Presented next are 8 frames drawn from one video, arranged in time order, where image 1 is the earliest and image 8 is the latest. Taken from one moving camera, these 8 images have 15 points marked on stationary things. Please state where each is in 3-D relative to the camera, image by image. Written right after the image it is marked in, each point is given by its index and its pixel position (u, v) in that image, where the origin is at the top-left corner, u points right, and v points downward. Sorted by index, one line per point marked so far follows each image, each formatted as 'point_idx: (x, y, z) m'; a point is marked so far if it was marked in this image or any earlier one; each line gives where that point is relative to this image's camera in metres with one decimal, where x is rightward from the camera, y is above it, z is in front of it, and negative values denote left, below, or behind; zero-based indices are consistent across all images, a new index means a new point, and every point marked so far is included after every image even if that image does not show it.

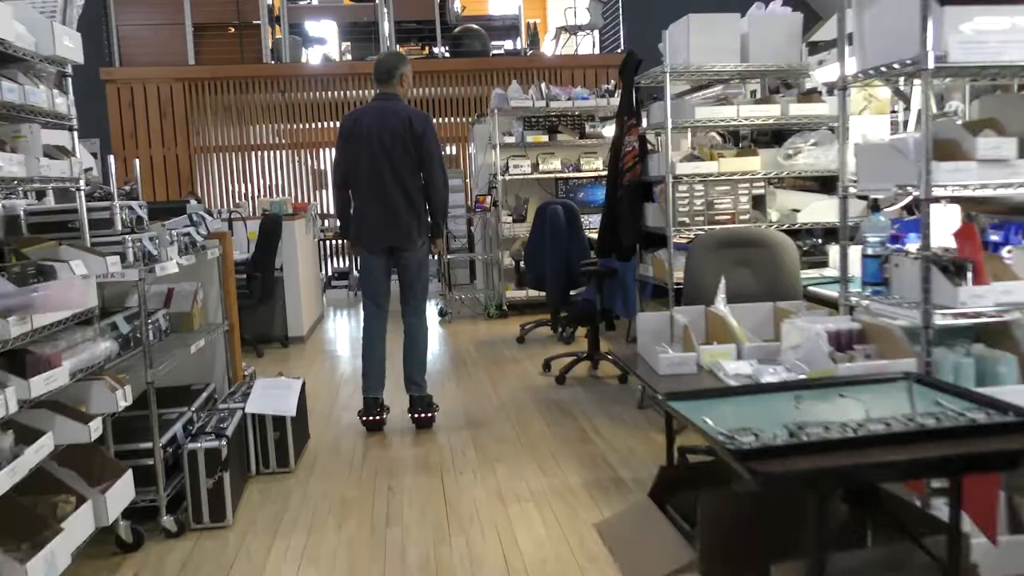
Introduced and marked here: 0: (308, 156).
0: (-2.3, +1.5, +10.1) m
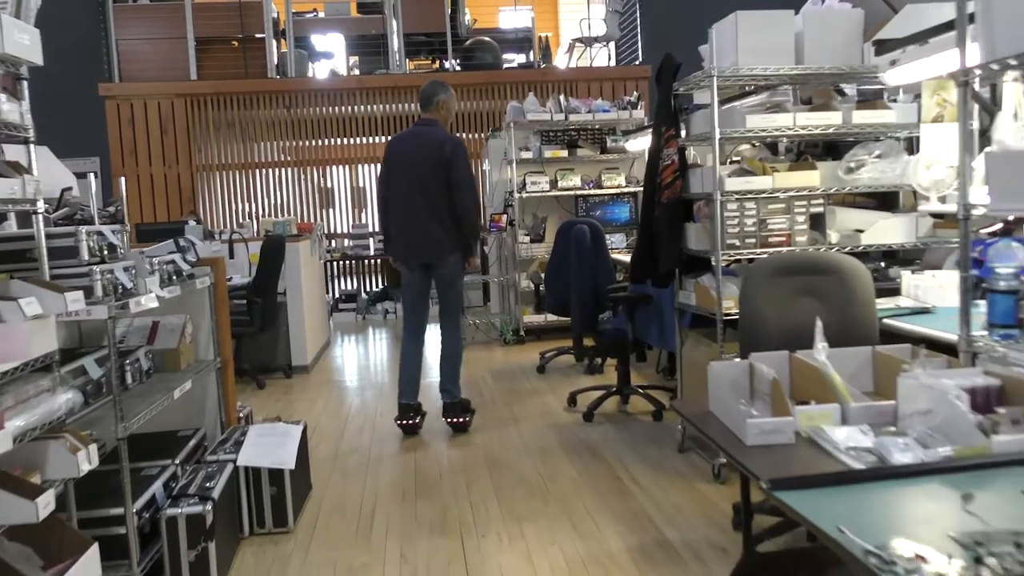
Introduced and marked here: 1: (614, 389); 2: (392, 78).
0: (-2.1, +1.2, +9.7) m
1: (+0.5, -0.5, +4.5) m
2: (-1.2, +2.2, +9.4) m
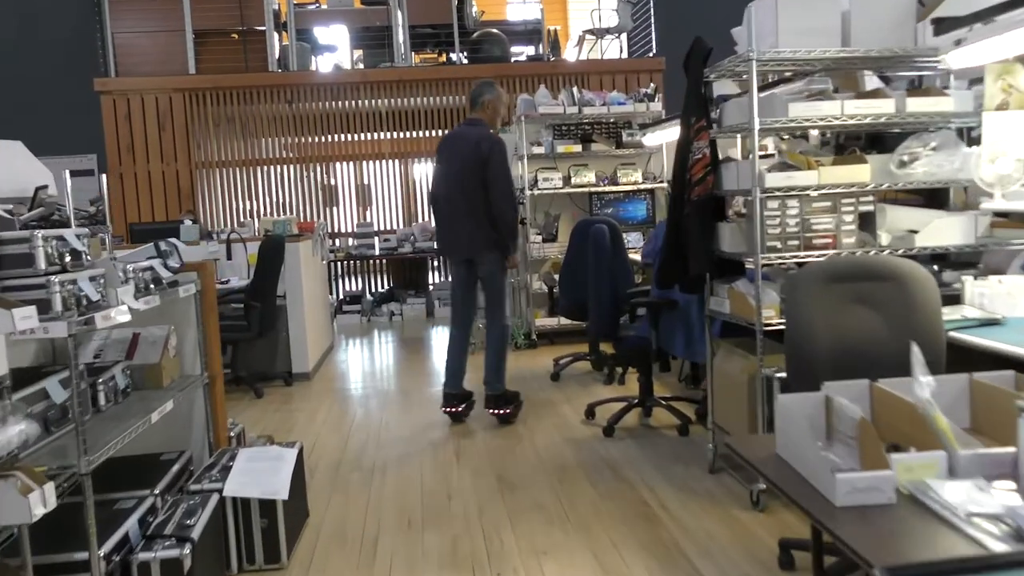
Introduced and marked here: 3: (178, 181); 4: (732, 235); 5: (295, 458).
0: (-2.0, +1.2, +9.4) m
1: (+0.6, -0.5, +4.2) m
2: (-1.1, +2.2, +9.1) m
3: (-3.4, +1.1, +9.2) m
4: (+0.8, +0.2, +3.2) m
5: (-0.7, -0.6, +2.9) m
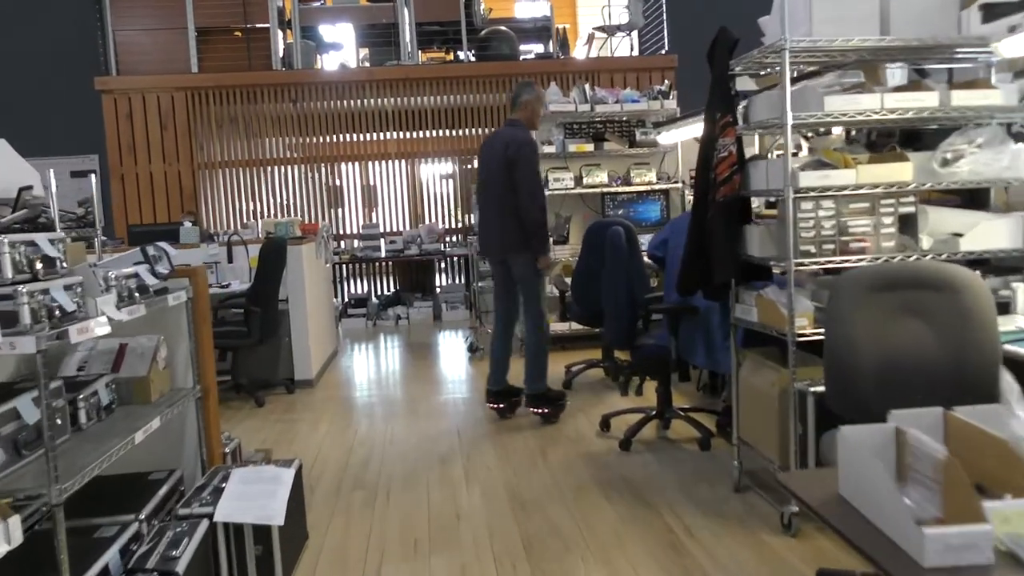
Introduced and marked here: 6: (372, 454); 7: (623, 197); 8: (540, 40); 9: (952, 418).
0: (-1.9, +1.2, +9.2) m
1: (+0.6, -0.5, +4.0) m
2: (-1.0, +2.2, +8.9) m
3: (-3.3, +1.1, +9.0) m
4: (+0.8, +0.2, +3.0) m
5: (-0.7, -0.6, +2.7) m
6: (-0.7, -0.8, +4.2) m
7: (+0.8, +0.6, +6.4) m
8: (+0.3, +2.6, +9.6) m
9: (+0.7, -0.2, +1.4) m
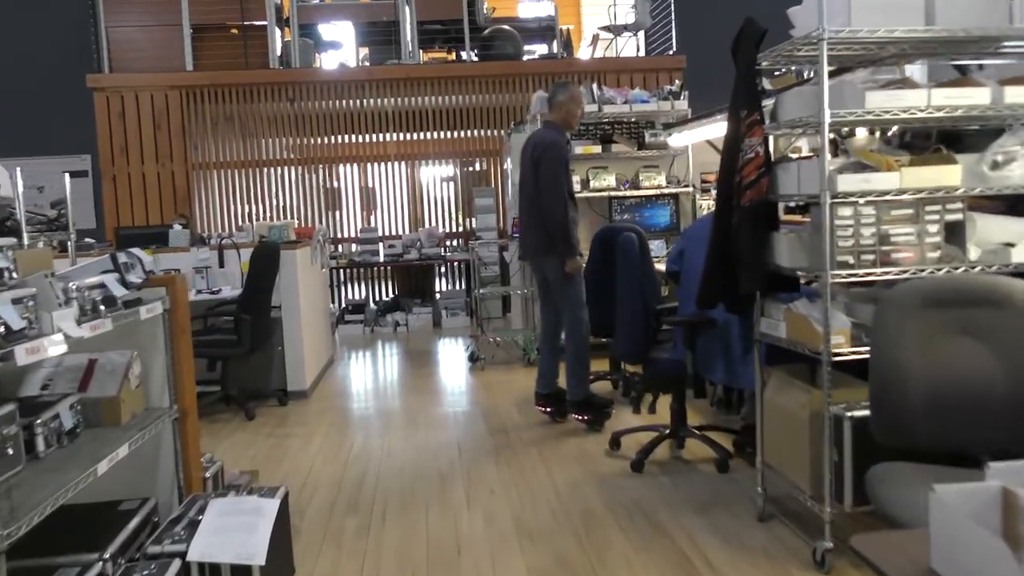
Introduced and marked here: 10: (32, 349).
0: (-1.9, +1.1, +9.0) m
1: (+0.6, -0.6, +3.7) m
2: (-1.0, +2.1, +8.7) m
3: (-3.3, +1.0, +8.7) m
4: (+0.8, +0.1, +2.7) m
5: (-0.6, -0.6, +2.5) m
6: (-0.6, -0.8, +3.9) m
7: (+0.8, +0.6, +6.1) m
8: (+0.3, +2.6, +9.4) m
9: (+0.7, -0.2, +1.1) m
10: (-0.9, -0.1, +1.7) m
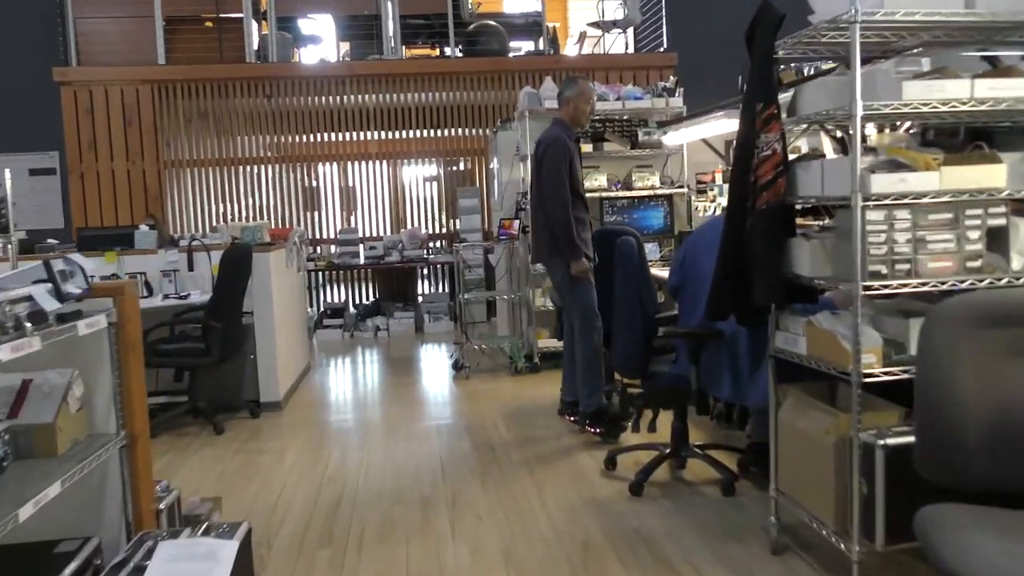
0: (-2.0, +1.1, +8.7) m
1: (+0.6, -0.6, +3.5) m
2: (-1.1, +2.1, +8.4) m
3: (-3.4, +1.0, +8.4) m
4: (+0.8, +0.1, +2.5) m
5: (-0.7, -0.6, +2.2) m
6: (-0.7, -0.8, +3.6) m
7: (+0.7, +0.6, +5.8) m
8: (+0.2, +2.5, +9.1) m
9: (+0.7, -0.3, +0.8) m
10: (-0.9, -0.1, +1.4) m
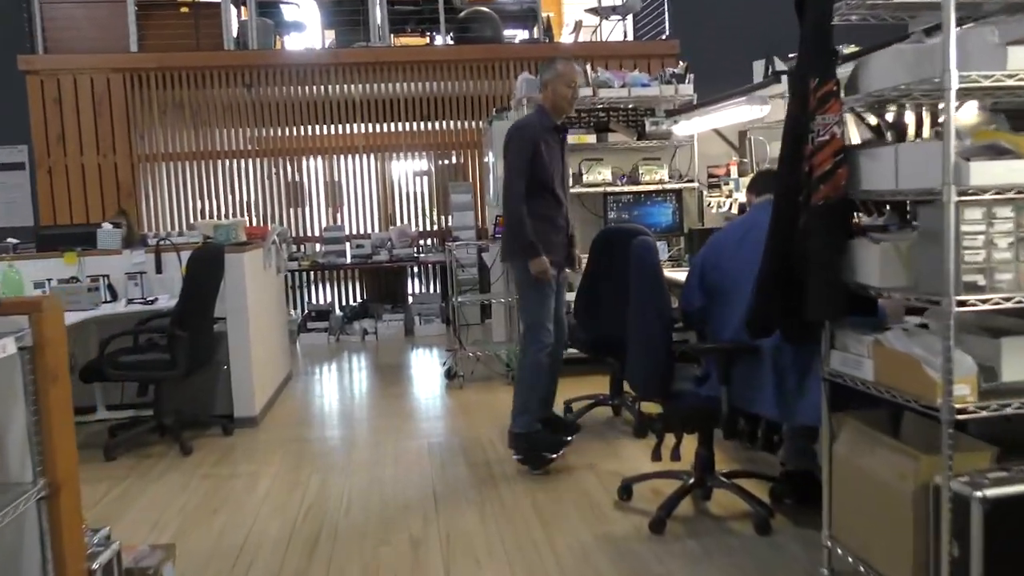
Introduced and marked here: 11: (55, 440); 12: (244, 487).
0: (-2.1, +1.1, +8.2) m
1: (+0.6, -0.6, +3.0) m
2: (-1.2, +2.1, +7.9) m
3: (-3.5, +1.0, +7.9) m
4: (+0.8, +0.1, +2.0) m
5: (-0.6, -0.7, +1.7) m
6: (-0.7, -0.9, +3.2) m
7: (+0.7, +0.5, +5.4) m
8: (+0.1, +2.5, +8.7) m
9: (+0.7, -0.3, +0.4) m
10: (-0.9, -0.2, +1.0) m
11: (-1.0, -0.3, +1.9) m
12: (-1.1, -0.8, +3.7) m
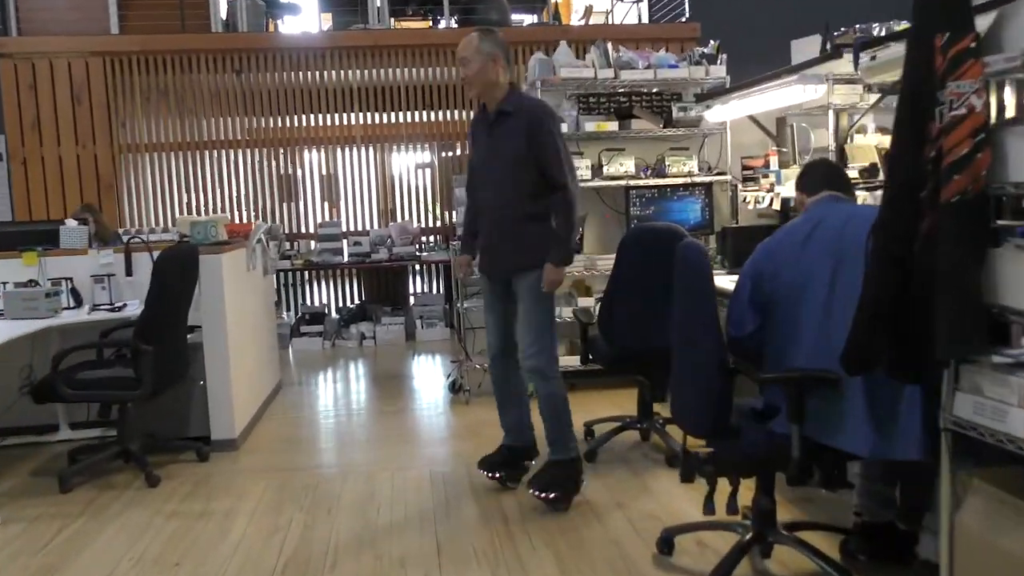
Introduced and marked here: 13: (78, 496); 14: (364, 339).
0: (-2.0, +1.1, +7.7) m
1: (+0.7, -0.7, +2.5) m
2: (-1.1, +2.1, +7.4) m
3: (-3.4, +1.0, +7.4) m
4: (+0.9, 0.0, +1.5) m
5: (-0.6, -0.7, +1.2) m
6: (-0.6, -0.9, +2.7) m
7: (+0.8, +0.5, +4.9) m
8: (+0.2, +2.5, +8.1) m
9: (+0.8, -0.4, -0.1) m
10: (-0.8, -0.2, +0.4) m
11: (-0.9, -0.4, +1.4) m
12: (-1.1, -0.9, +3.2) m
13: (-1.7, -0.8, +3.6) m
14: (-1.2, -0.4, +7.1) m
